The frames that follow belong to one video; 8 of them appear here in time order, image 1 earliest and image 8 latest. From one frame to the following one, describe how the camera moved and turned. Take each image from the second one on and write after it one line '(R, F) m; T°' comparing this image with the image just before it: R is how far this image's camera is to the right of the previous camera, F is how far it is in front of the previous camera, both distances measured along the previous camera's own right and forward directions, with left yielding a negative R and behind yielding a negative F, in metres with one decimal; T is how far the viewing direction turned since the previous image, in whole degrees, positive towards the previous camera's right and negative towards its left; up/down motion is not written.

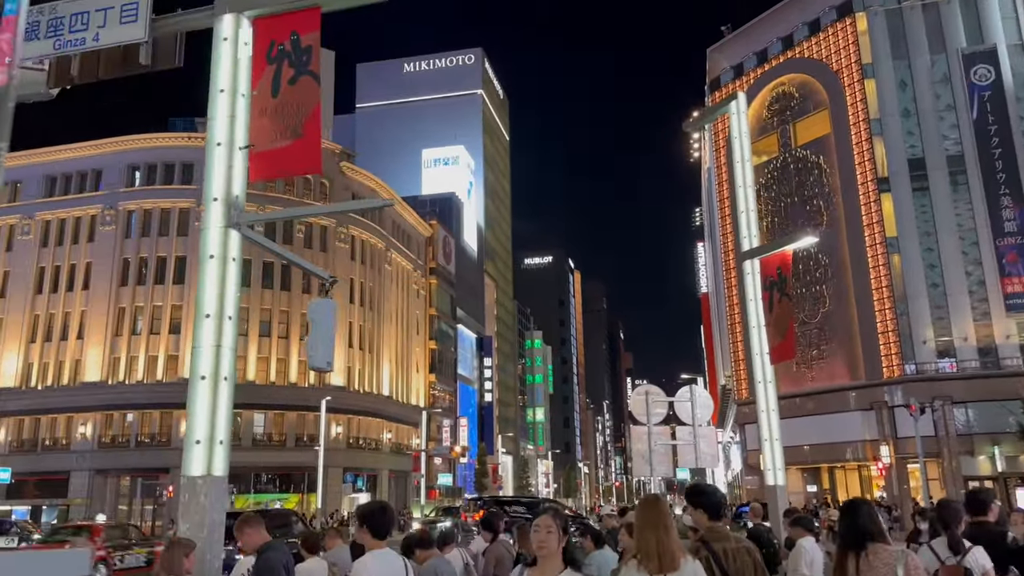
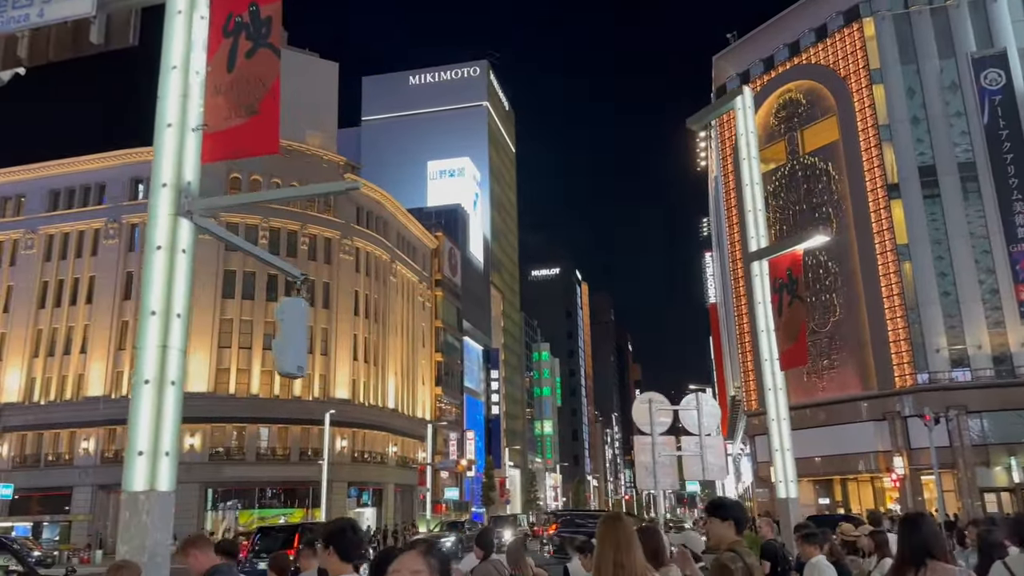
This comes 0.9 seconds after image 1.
(+0.2, +0.6) m; -1°
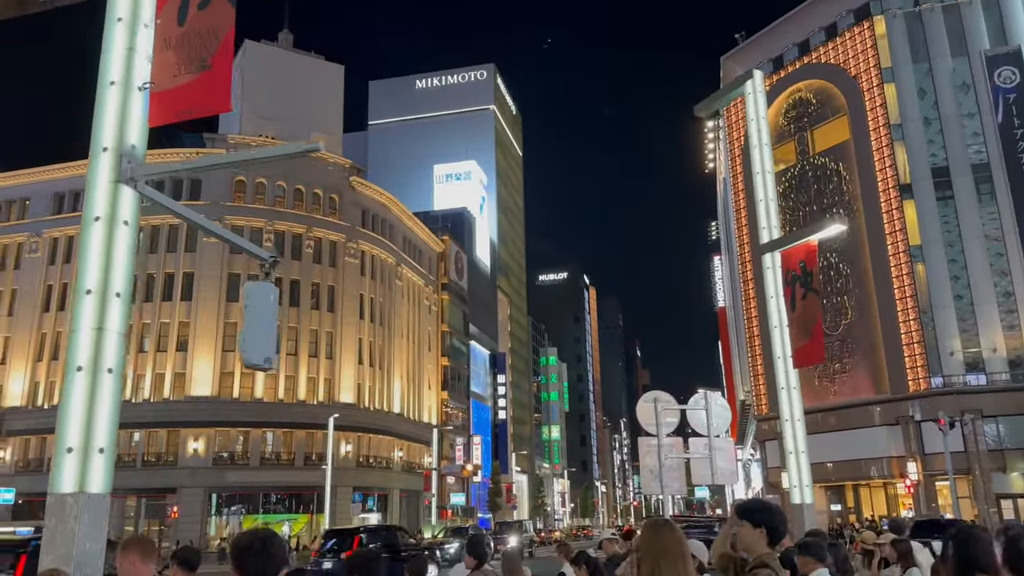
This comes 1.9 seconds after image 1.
(+0.1, +0.6) m; -1°
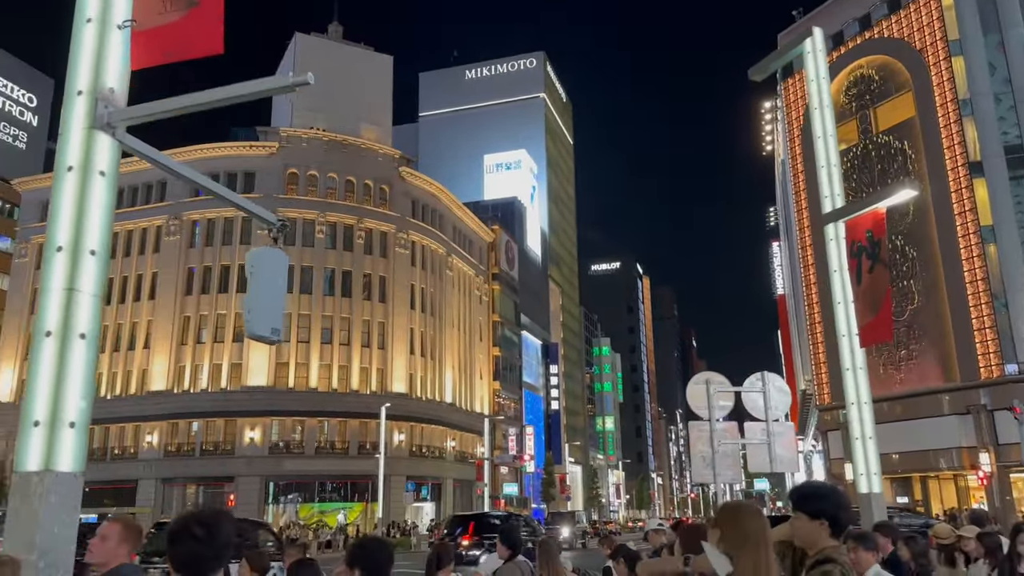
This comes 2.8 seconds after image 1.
(+0.2, +0.6) m; -4°
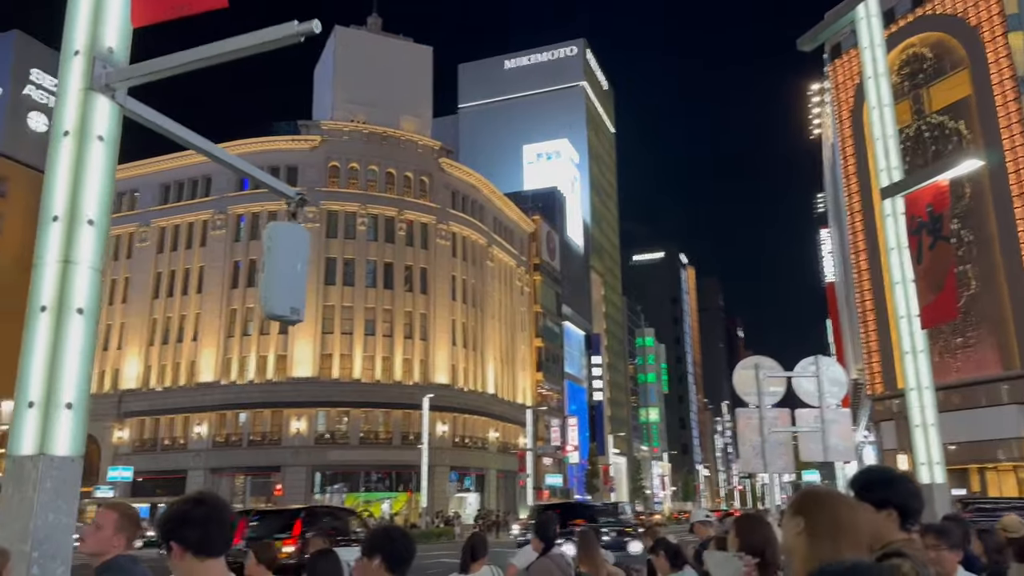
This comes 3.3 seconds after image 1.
(+0.1, +0.4) m; -3°
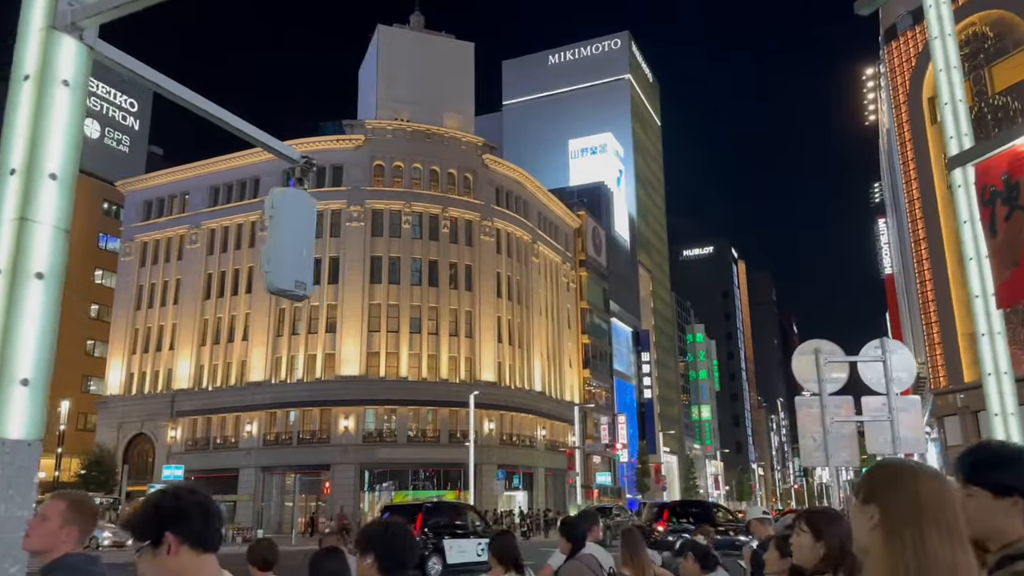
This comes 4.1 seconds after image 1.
(+0.1, +0.6) m; -3°
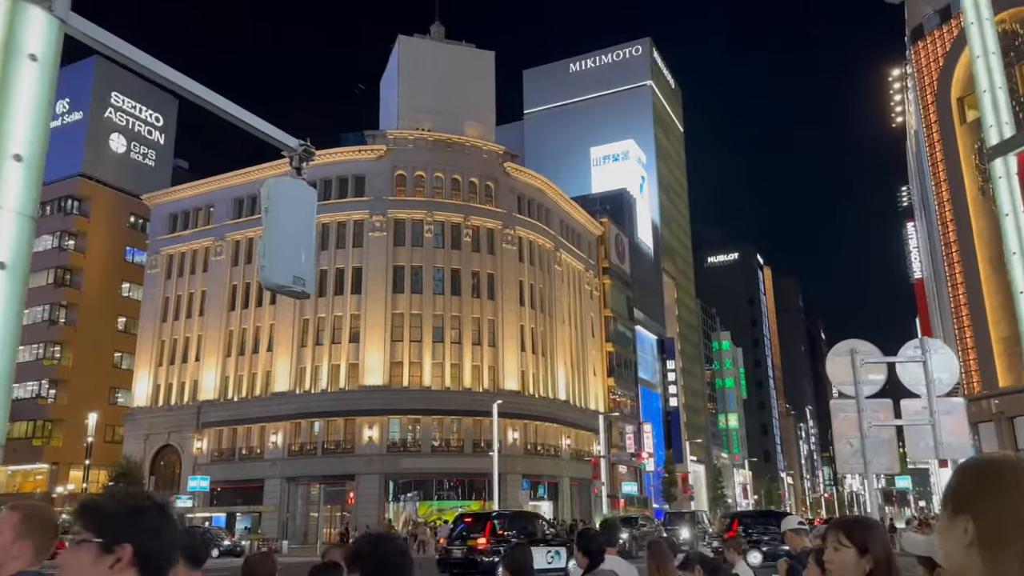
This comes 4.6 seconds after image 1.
(+0.1, +0.3) m; -2°
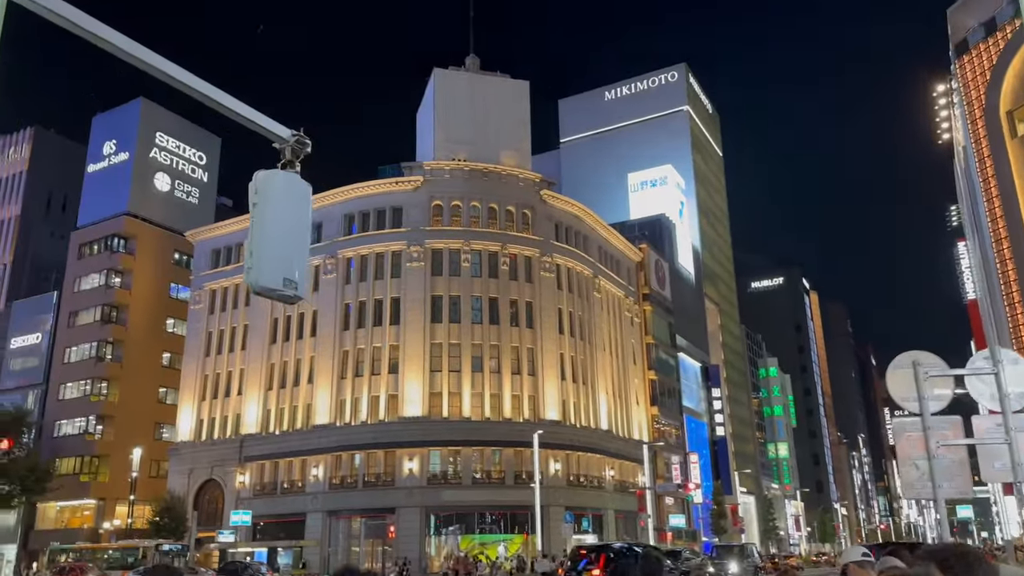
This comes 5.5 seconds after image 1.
(+0.1, +0.6) m; -3°
